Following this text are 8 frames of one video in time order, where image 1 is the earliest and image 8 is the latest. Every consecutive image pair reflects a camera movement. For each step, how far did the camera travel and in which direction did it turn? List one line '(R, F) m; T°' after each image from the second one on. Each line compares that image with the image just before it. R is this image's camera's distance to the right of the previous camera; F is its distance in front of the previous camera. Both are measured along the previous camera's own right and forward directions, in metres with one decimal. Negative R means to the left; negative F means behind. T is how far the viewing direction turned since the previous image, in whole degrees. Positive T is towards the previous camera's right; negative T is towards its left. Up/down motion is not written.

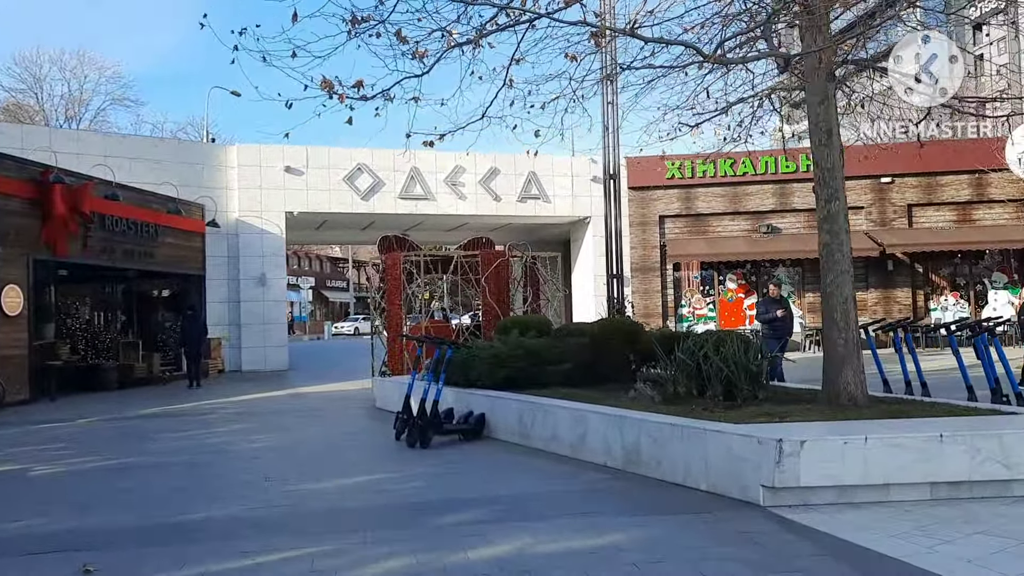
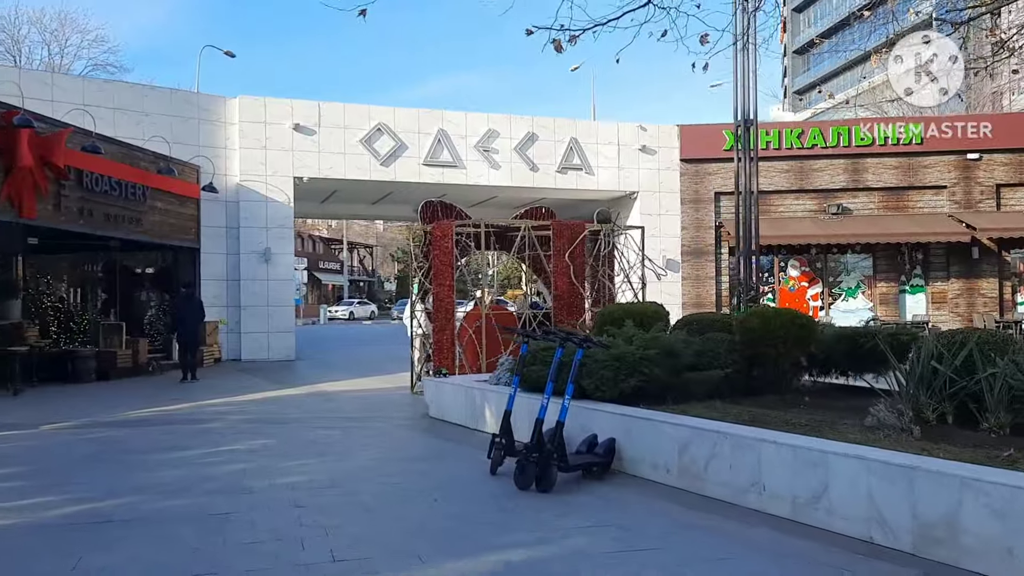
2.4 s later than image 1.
(-1.3, +3.2) m; +1°
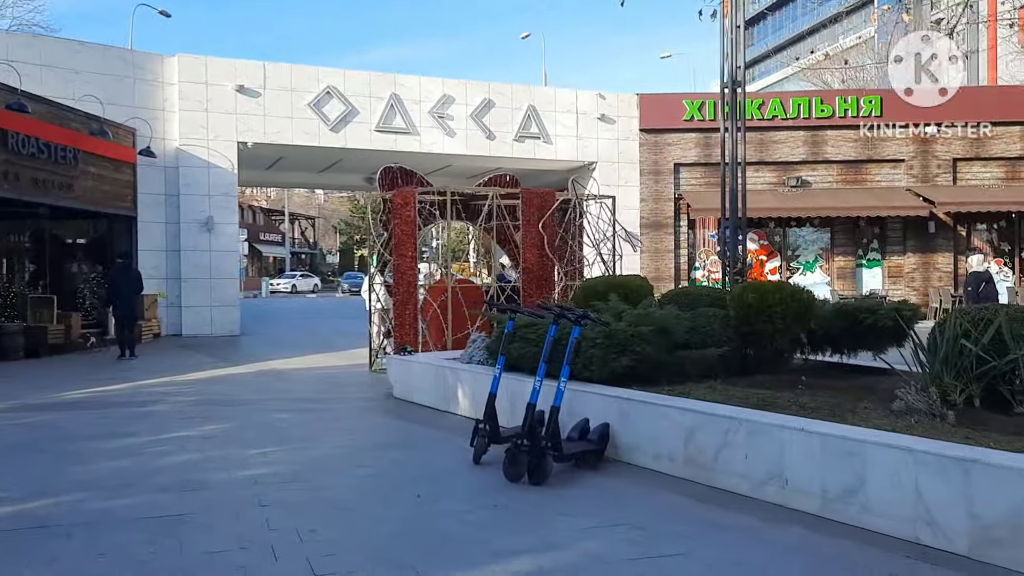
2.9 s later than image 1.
(-0.3, +0.7) m; +4°
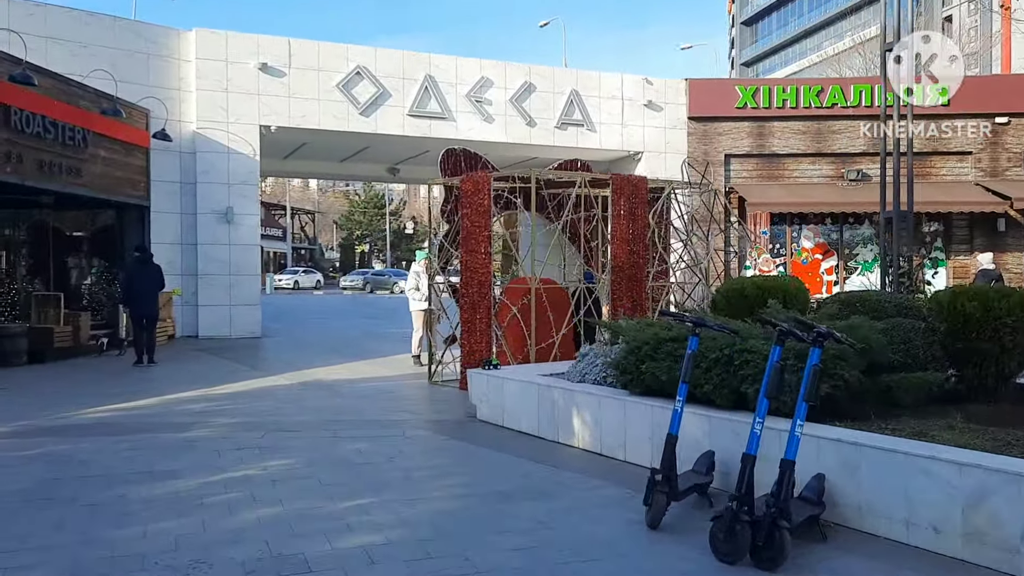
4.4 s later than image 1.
(-1.1, +1.7) m; +1°
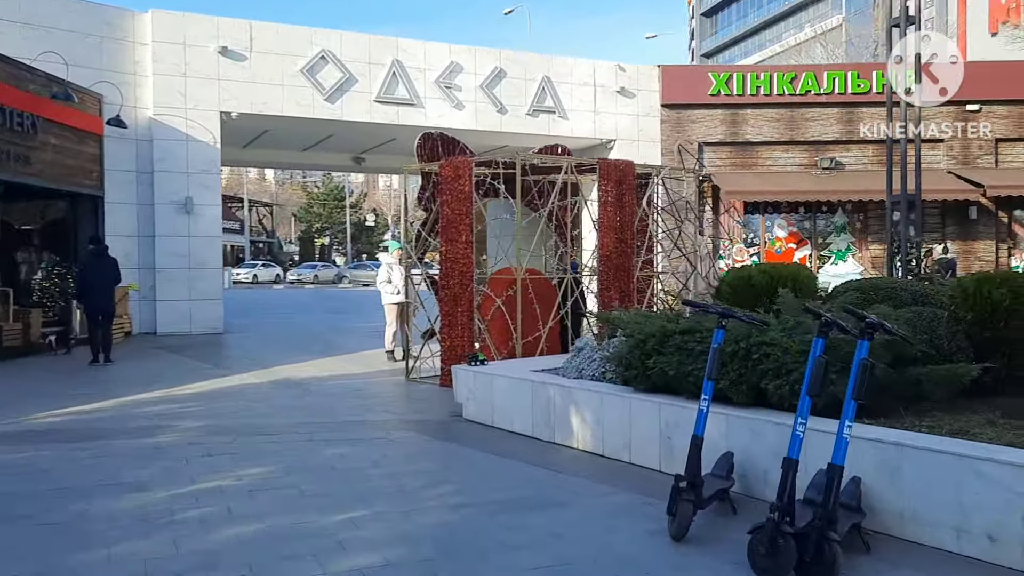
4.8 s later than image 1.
(-0.2, +0.5) m; +2°
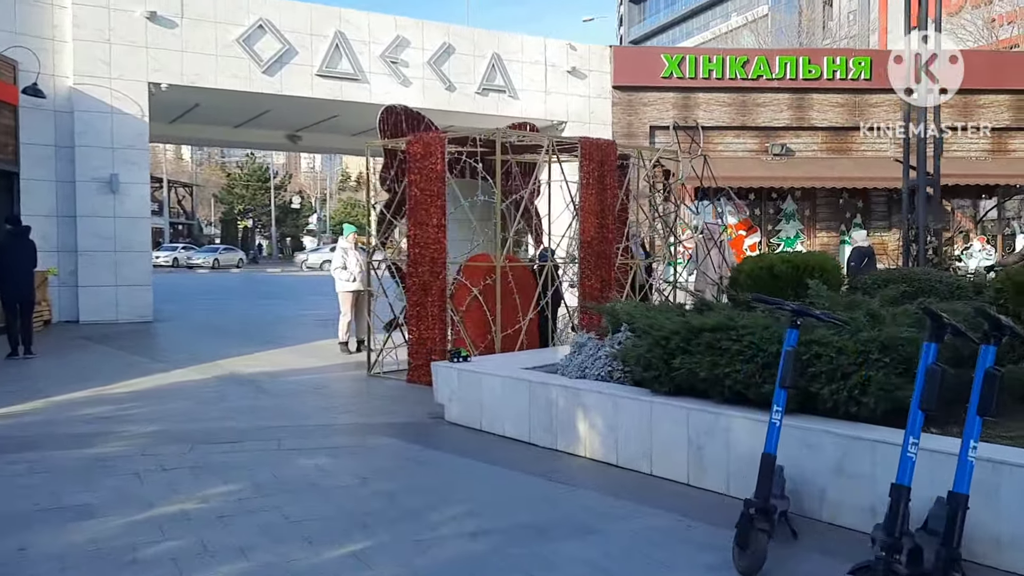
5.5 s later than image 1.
(-0.5, +0.8) m; +5°
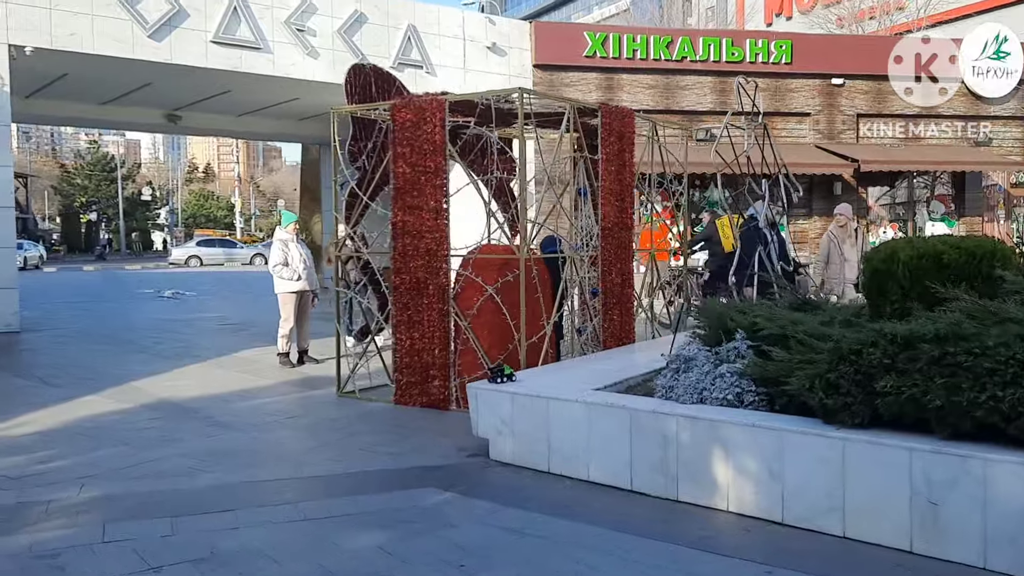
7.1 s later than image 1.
(-1.3, +1.8) m; +9°
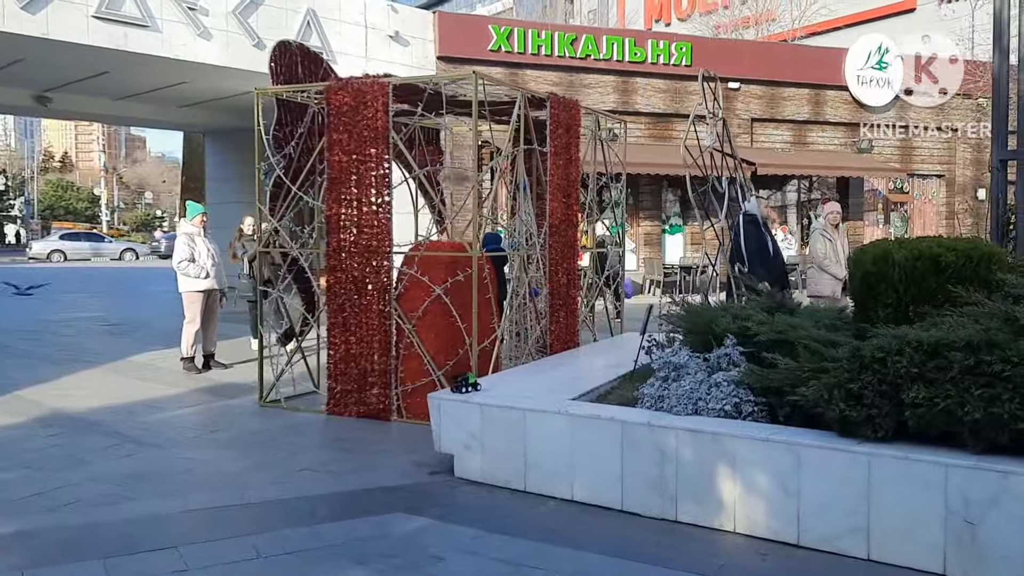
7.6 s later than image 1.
(-0.5, +0.5) m; +8°
